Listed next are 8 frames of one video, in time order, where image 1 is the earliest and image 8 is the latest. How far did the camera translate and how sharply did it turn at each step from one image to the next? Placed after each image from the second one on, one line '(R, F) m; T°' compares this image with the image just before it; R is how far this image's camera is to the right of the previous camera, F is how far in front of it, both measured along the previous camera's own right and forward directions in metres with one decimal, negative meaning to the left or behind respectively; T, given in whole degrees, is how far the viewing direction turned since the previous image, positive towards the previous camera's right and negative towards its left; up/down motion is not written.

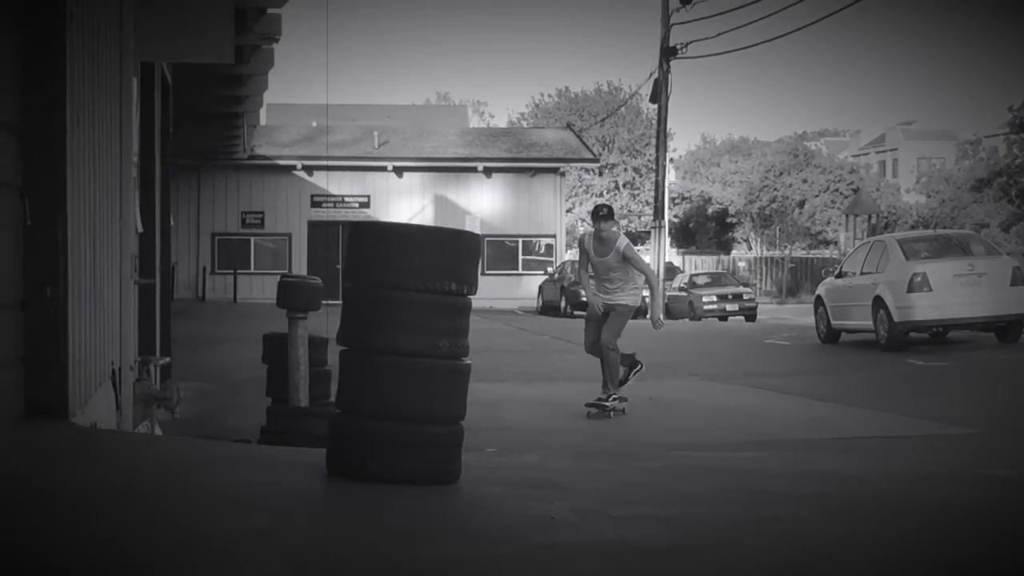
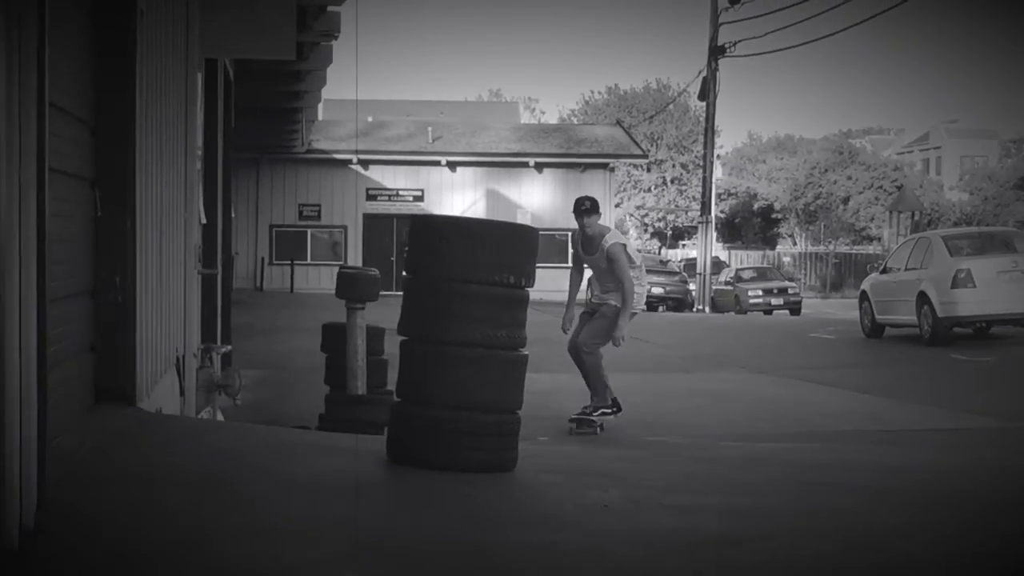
(-0.1, -0.1) m; -2°
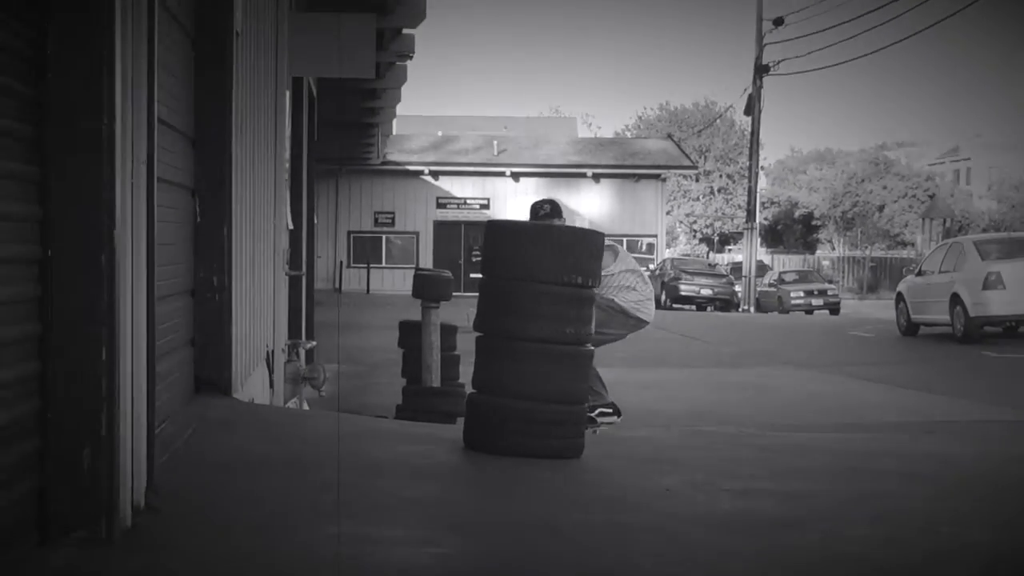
(-0.1, -0.3) m; -2°
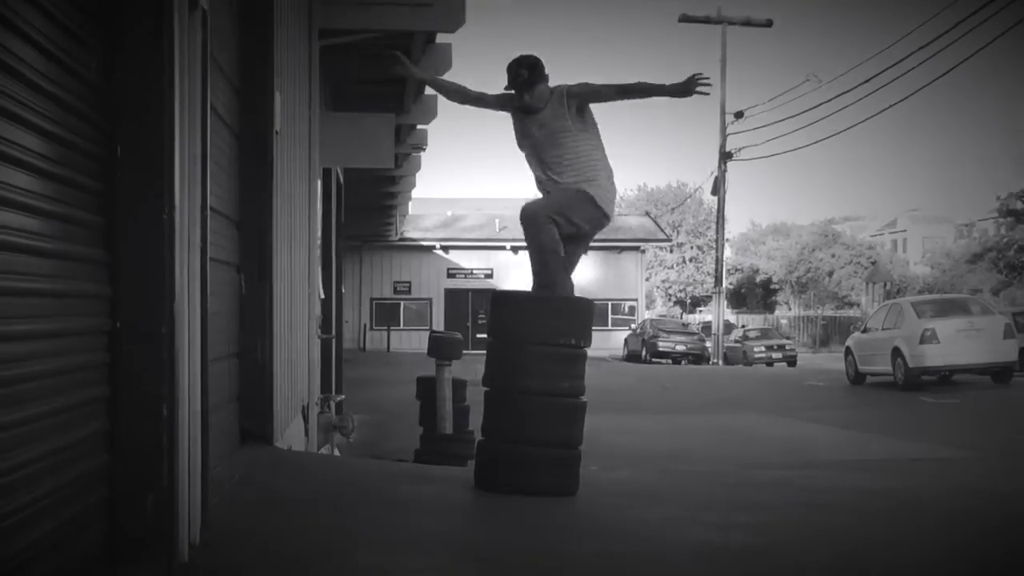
(0.0, -0.6) m; -1°
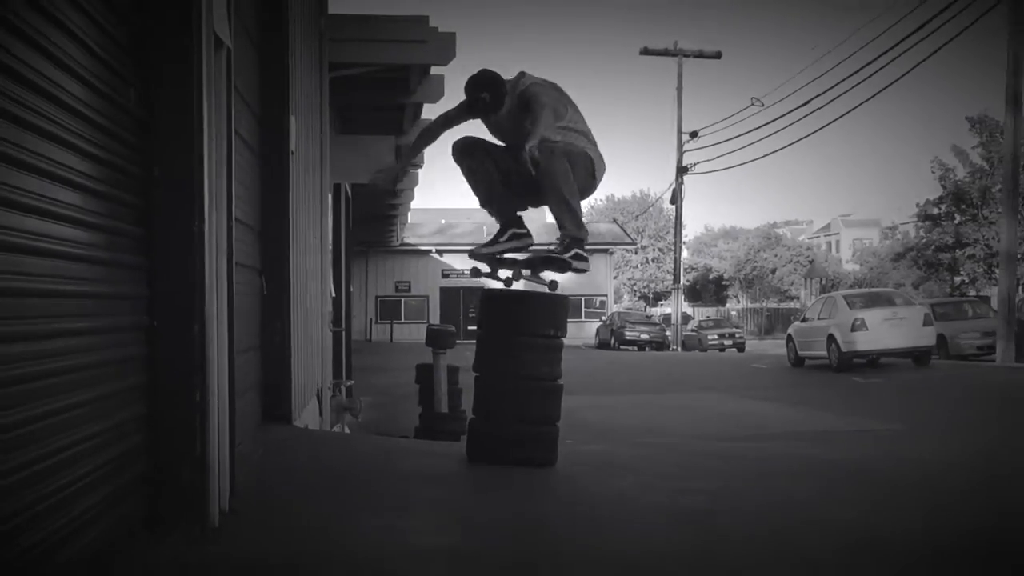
(+0.1, -0.6) m; 0°
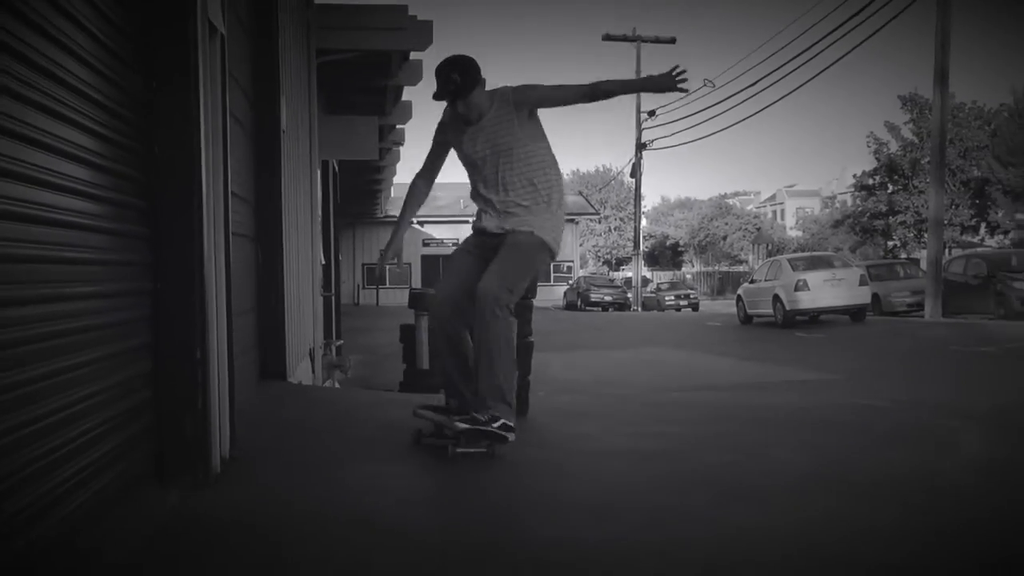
(+0.1, -0.4) m; +1°
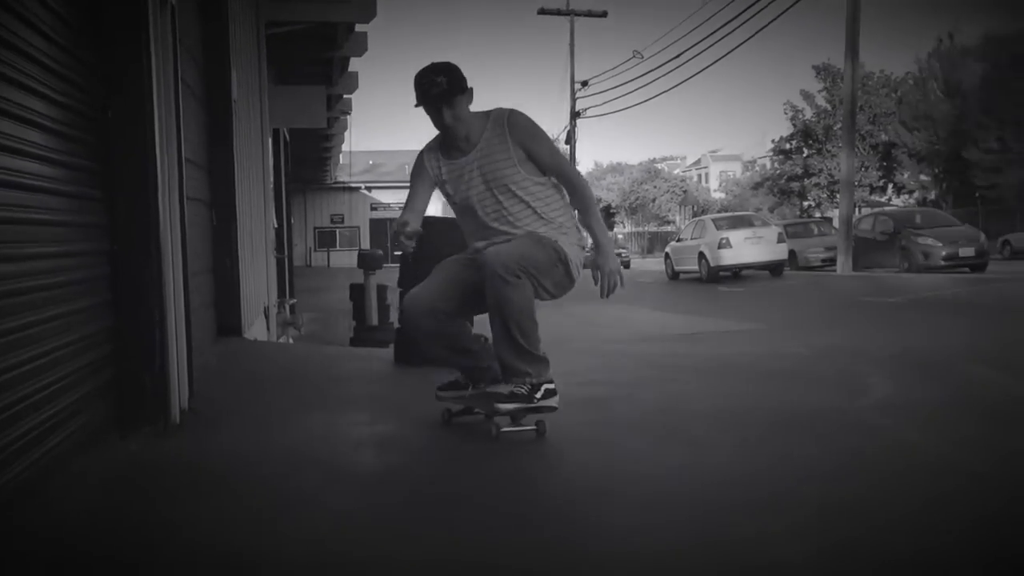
(+0.1, -0.3) m; +2°
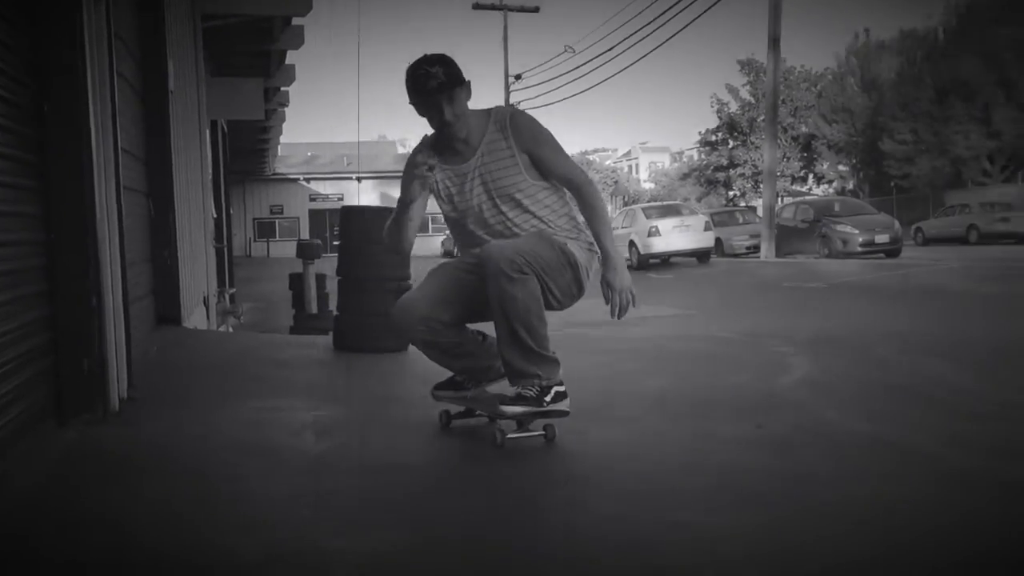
(0.0, -0.2) m; +3°
